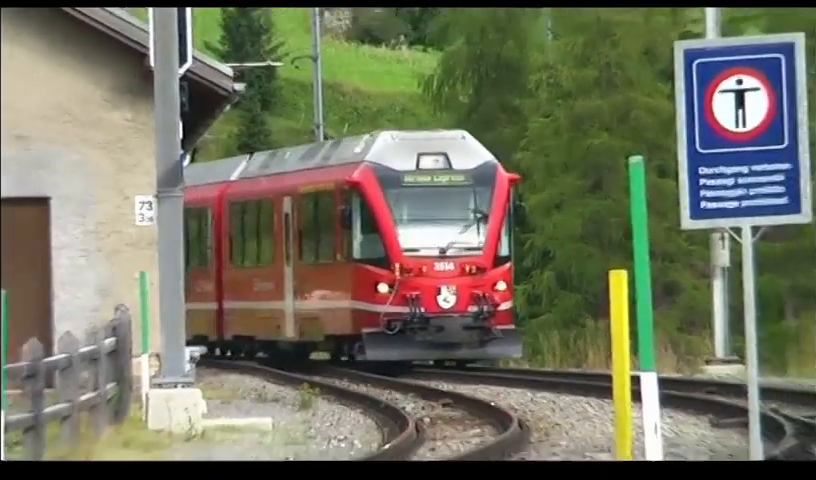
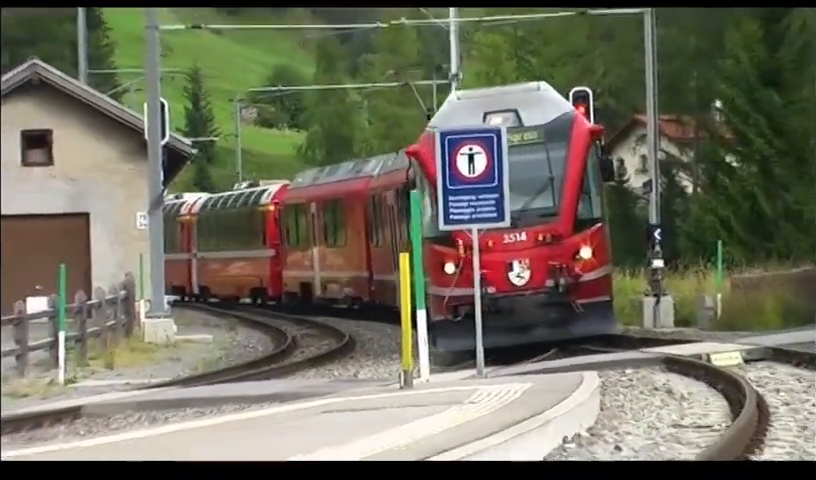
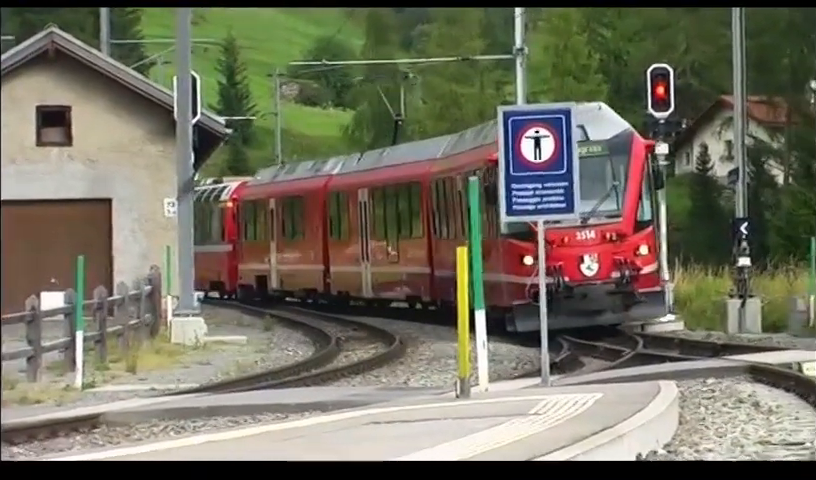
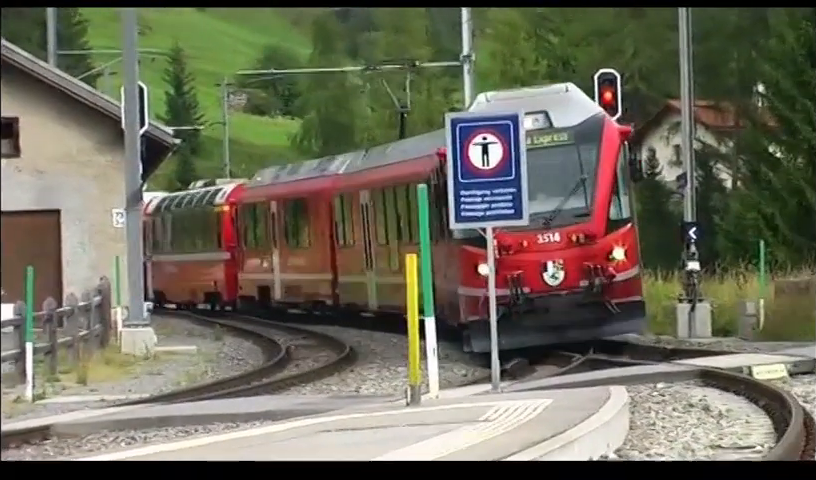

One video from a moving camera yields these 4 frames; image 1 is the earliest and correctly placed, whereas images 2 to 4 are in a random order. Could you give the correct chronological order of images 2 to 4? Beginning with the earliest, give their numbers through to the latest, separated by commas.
3, 4, 2
